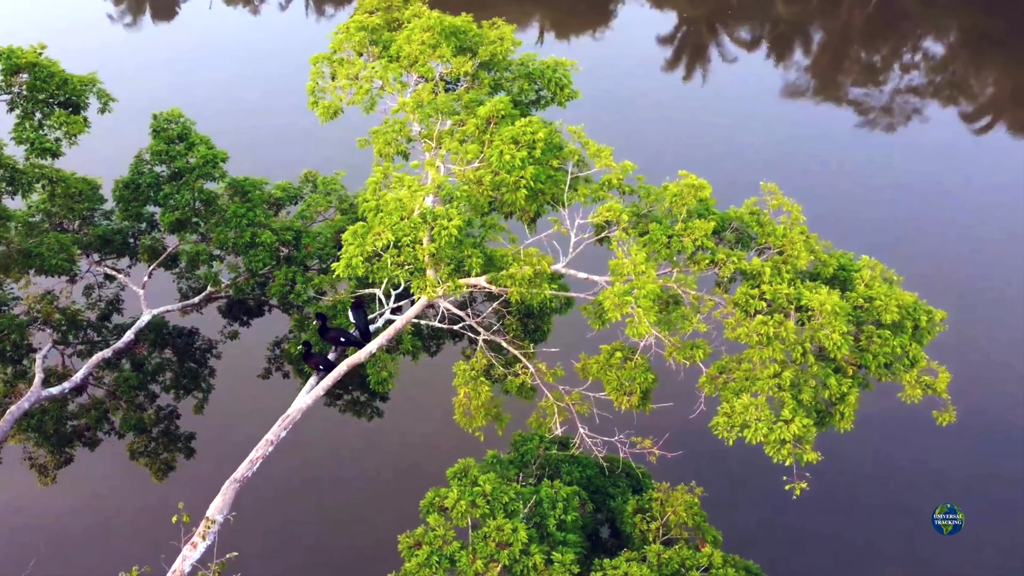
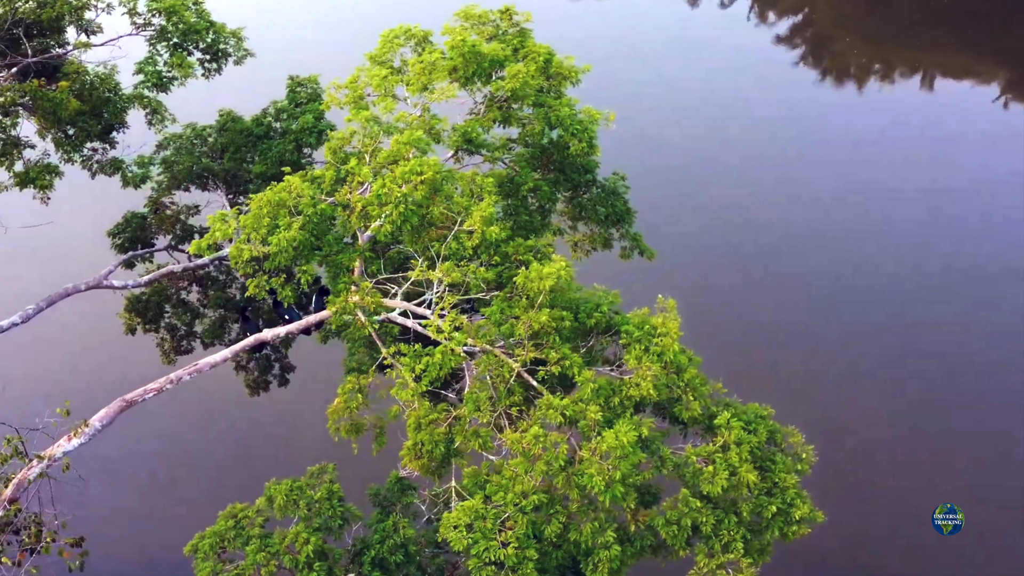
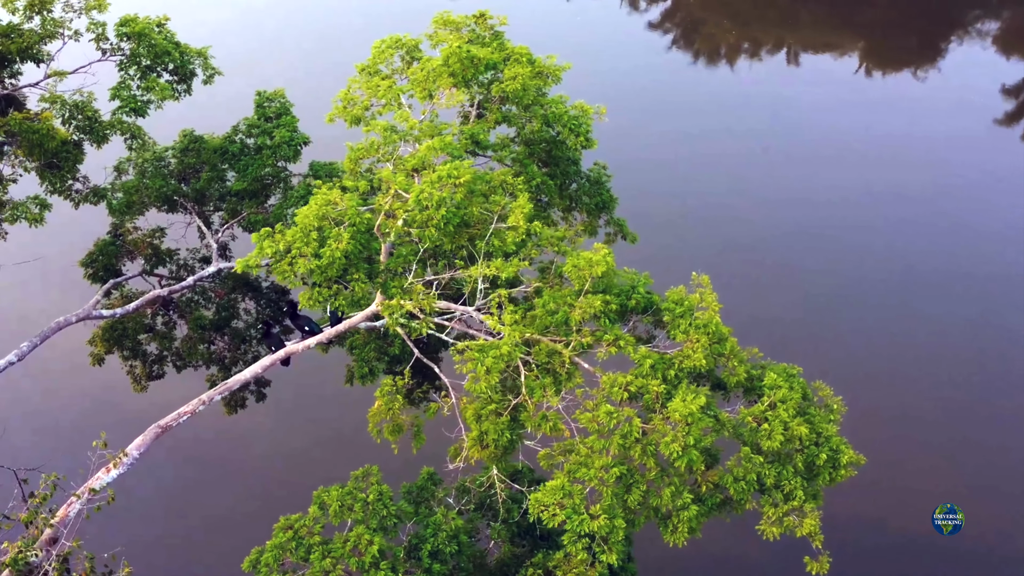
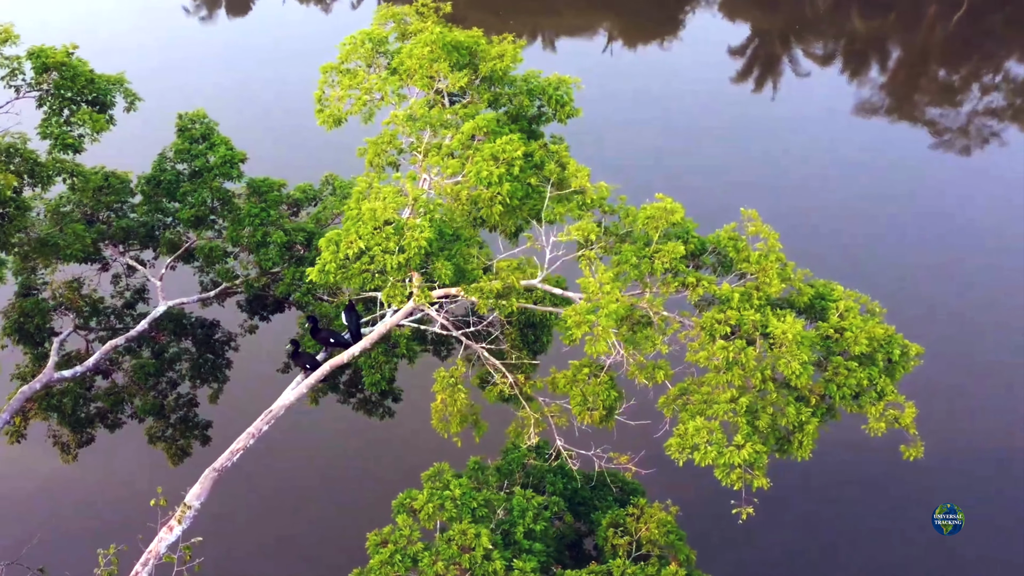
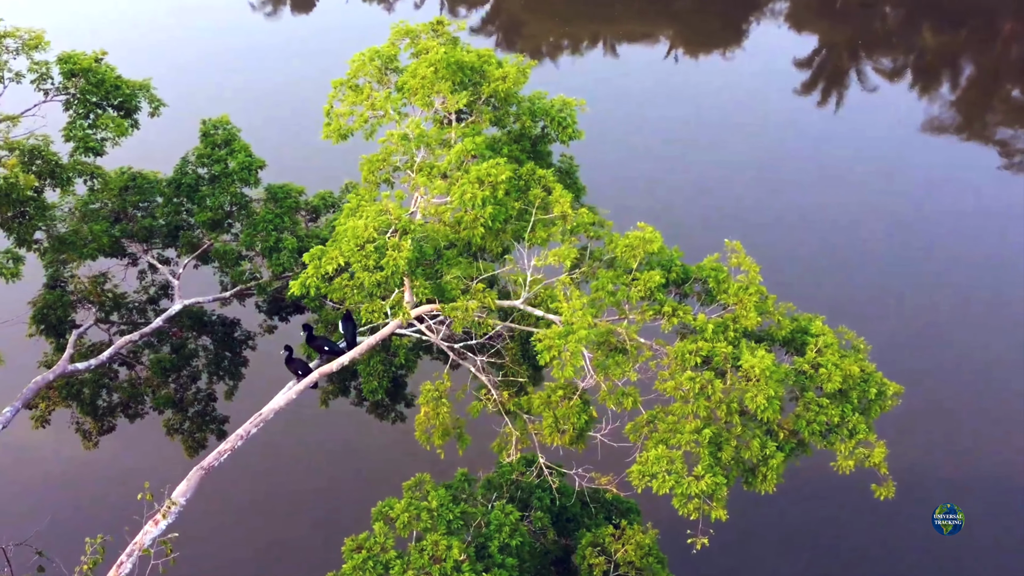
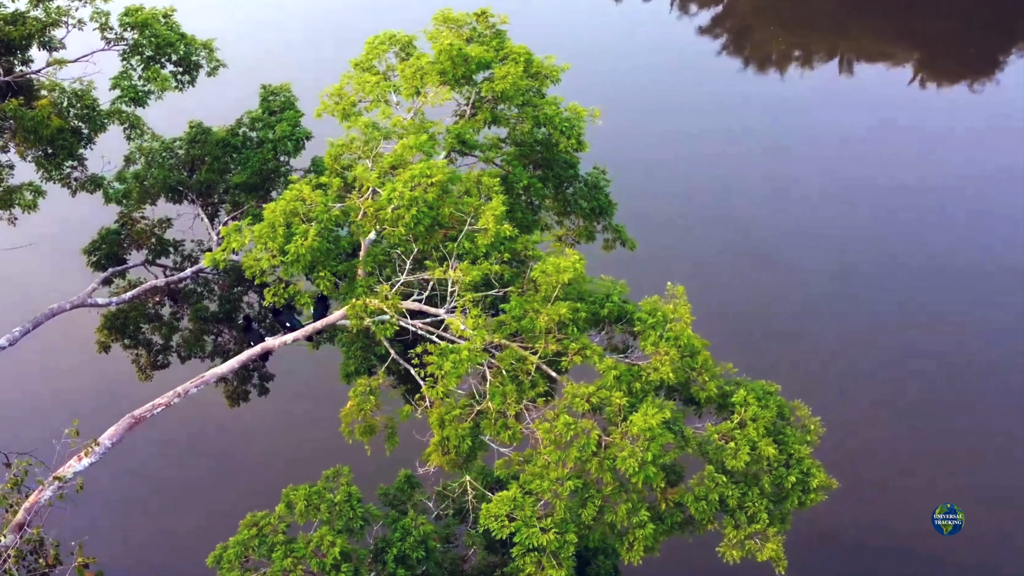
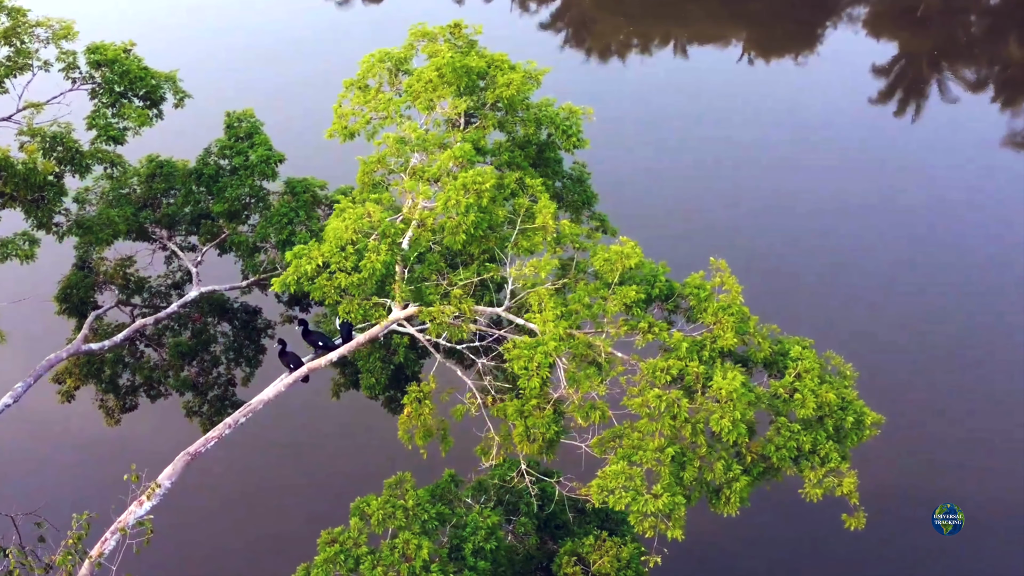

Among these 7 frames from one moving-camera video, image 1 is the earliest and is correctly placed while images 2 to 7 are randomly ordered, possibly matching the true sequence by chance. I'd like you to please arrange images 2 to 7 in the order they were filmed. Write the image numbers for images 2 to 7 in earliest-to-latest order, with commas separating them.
4, 5, 7, 3, 6, 2
